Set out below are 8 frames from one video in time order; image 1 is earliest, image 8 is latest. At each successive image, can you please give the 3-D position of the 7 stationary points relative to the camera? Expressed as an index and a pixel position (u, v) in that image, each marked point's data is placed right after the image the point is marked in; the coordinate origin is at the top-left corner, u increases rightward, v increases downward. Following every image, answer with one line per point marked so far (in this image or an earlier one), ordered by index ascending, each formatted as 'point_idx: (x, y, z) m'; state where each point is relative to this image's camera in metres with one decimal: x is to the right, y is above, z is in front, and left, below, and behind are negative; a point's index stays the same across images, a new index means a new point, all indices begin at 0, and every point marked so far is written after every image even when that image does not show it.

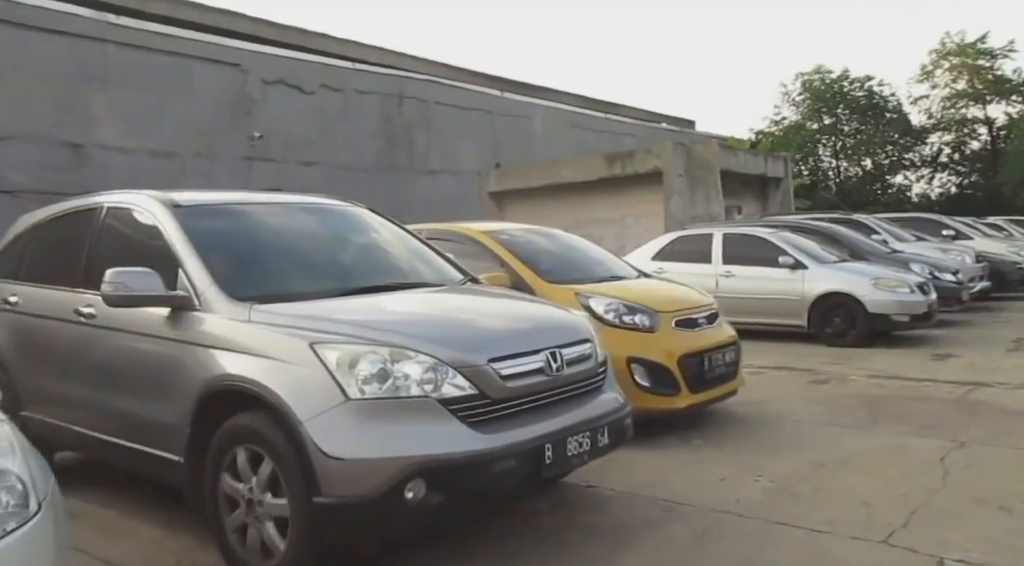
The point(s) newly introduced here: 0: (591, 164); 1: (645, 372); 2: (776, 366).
0: (+1.9, +2.9, +18.7) m
1: (+0.8, -0.6, +4.9) m
2: (+2.7, -0.9, +8.0) m
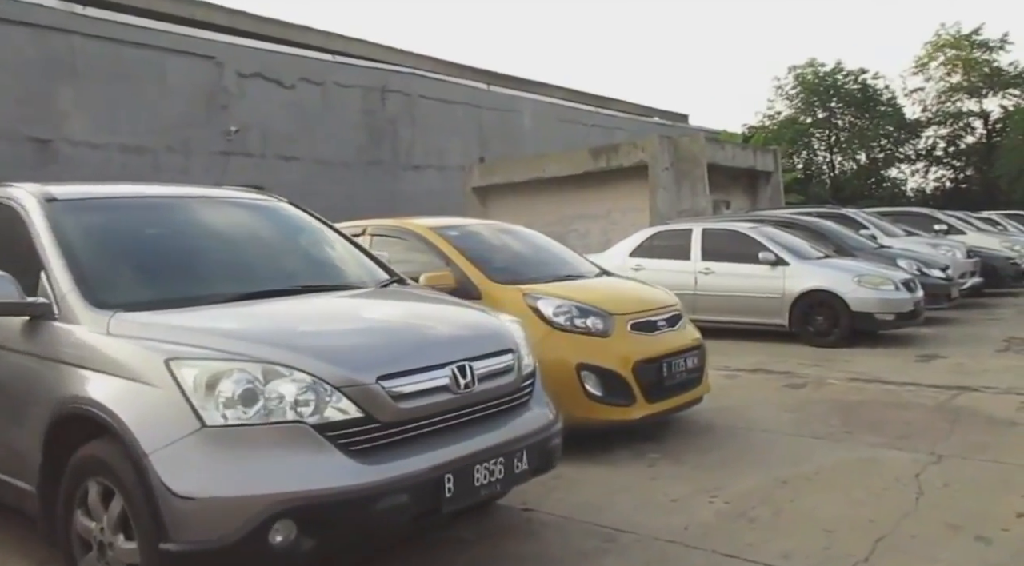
0: (+1.5, +2.9, +18.3) m
1: (+0.5, -0.6, +4.5) m
2: (+2.4, -0.9, +7.6) m
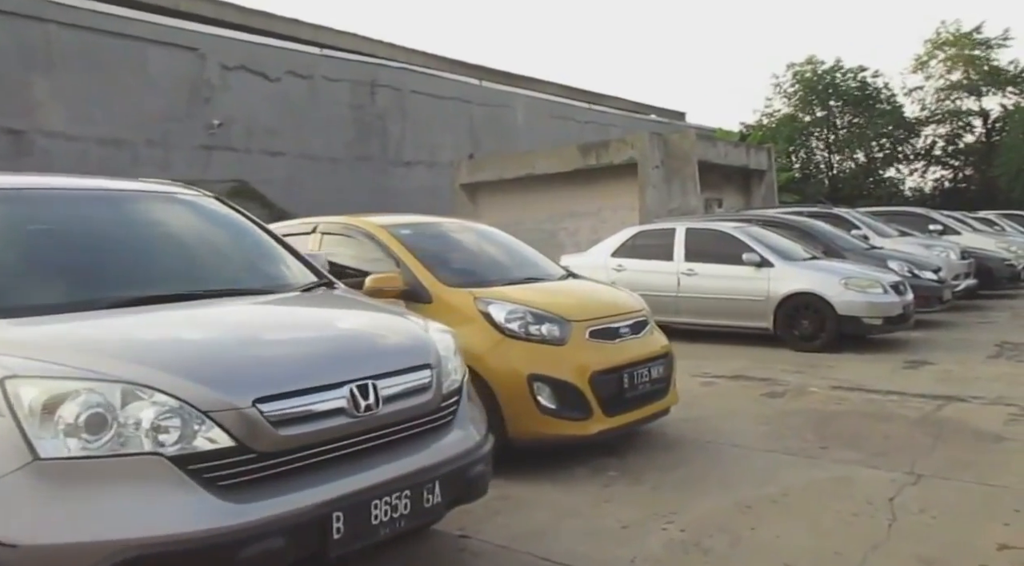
0: (+1.2, +3.0, +17.9) m
1: (+0.2, -0.6, +4.2) m
2: (+2.1, -0.9, +7.3) m
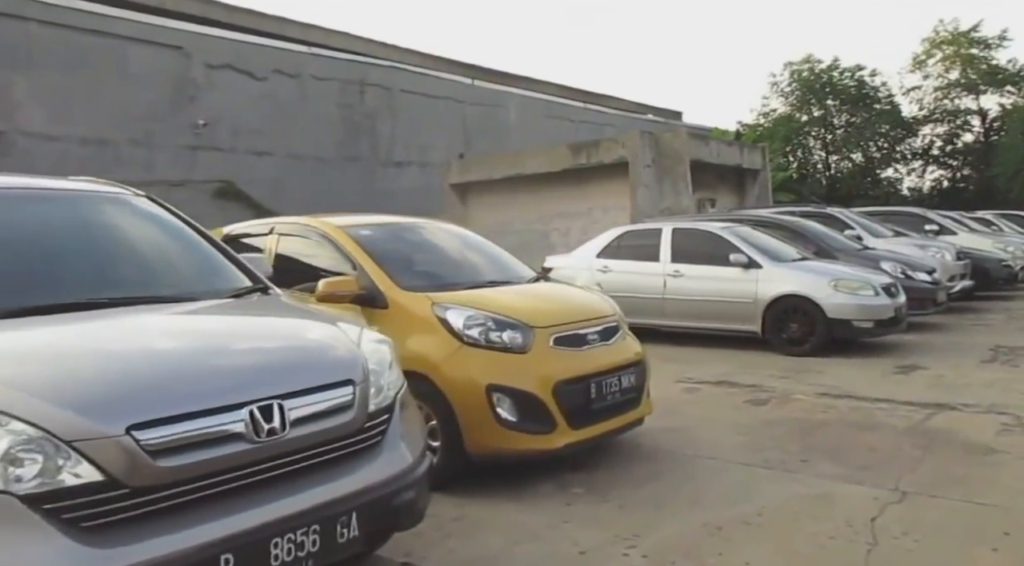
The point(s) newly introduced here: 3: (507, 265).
0: (+1.0, +2.9, +17.7) m
1: (0.0, -0.6, +3.9) m
2: (+1.9, -0.9, +7.0) m
3: (-0.1, +0.1, +5.3) m
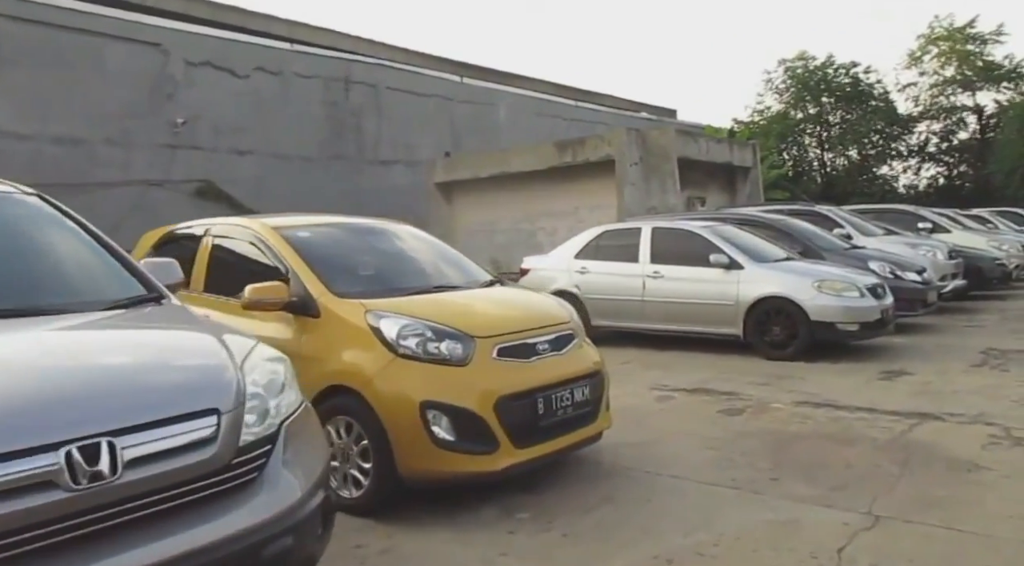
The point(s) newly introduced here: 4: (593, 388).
0: (+0.6, +2.9, +17.3) m
1: (-0.3, -0.6, +3.6) m
2: (+1.6, -0.9, +6.7) m
3: (-0.4, +0.1, +4.9) m
4: (+0.4, -0.6, +4.2) m
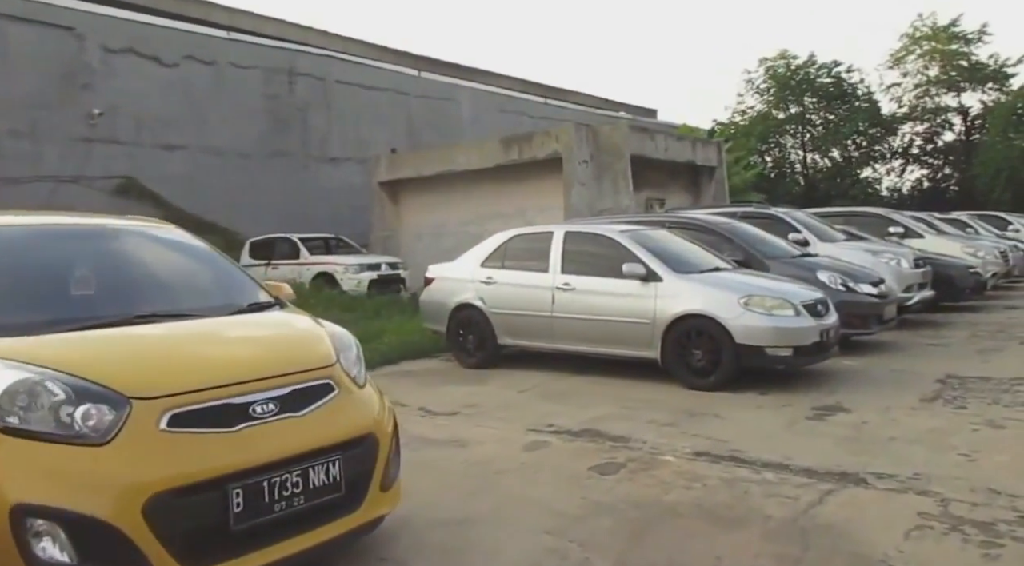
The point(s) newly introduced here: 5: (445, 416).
0: (-0.5, +2.8, +16.1) m
1: (-1.3, -0.8, +2.4) m
2: (+0.5, -1.0, +5.5) m
3: (-1.4, 0.0, +3.7) m
4: (-0.6, -0.7, +3.0) m
5: (-0.5, -1.1, +6.2) m
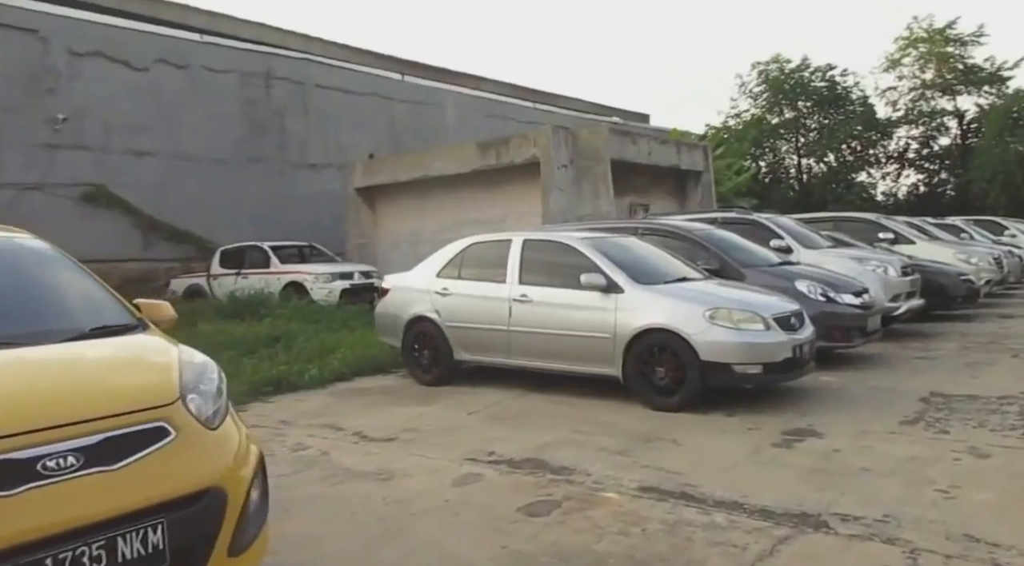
0: (-1.0, +2.6, +15.6) m
1: (-1.8, -0.8, +1.8) m
2: (0.0, -1.1, +5.0) m
3: (-1.9, -0.1, +3.2) m
4: (-1.0, -0.8, +2.5) m
5: (-1.0, -1.2, +5.6) m
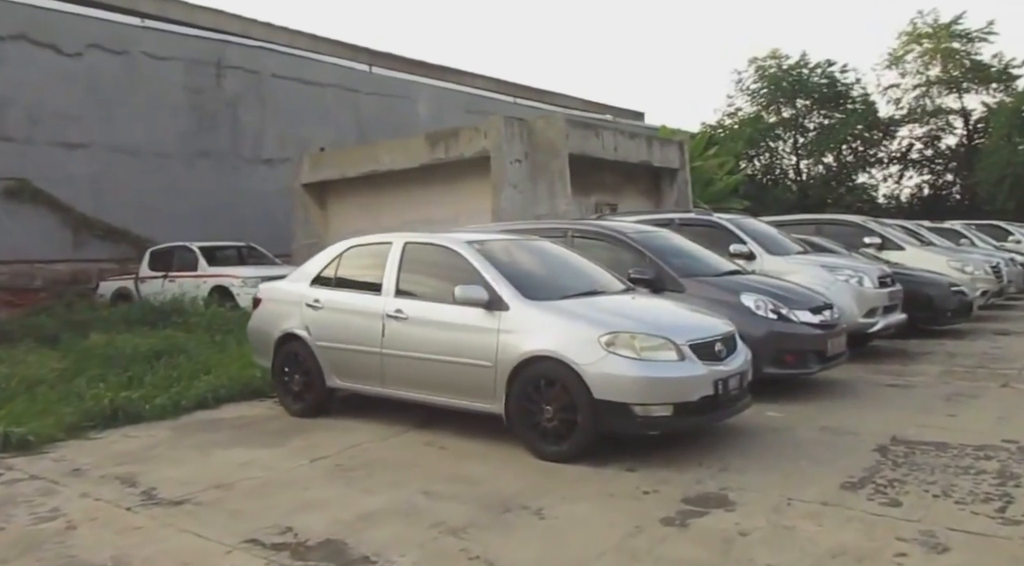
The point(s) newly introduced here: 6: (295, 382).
0: (-1.9, +2.5, +14.3) m
1: (-2.8, -0.9, +0.6) m
2: (-1.0, -1.2, +3.7) m
3: (-2.9, -0.2, +1.9) m
4: (-2.1, -0.9, +1.2) m
5: (-1.9, -1.2, +4.4) m
6: (-1.9, -0.8, +6.7) m
